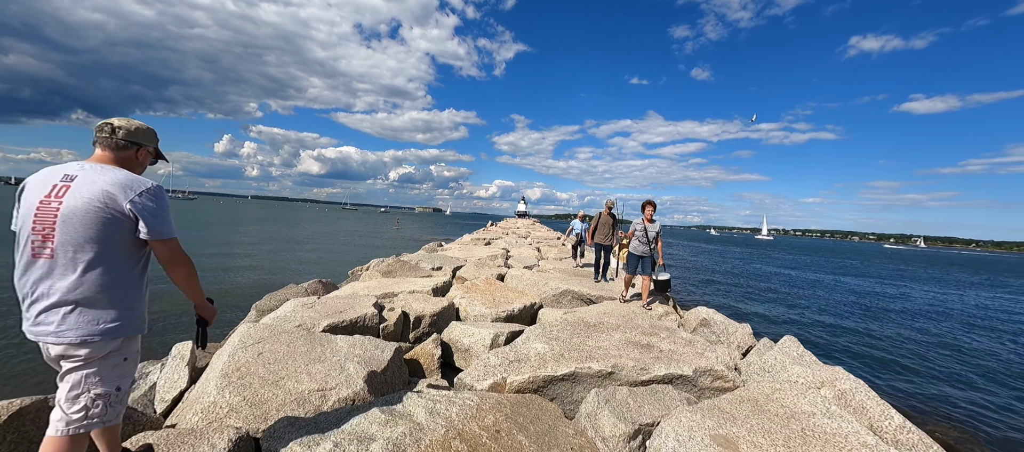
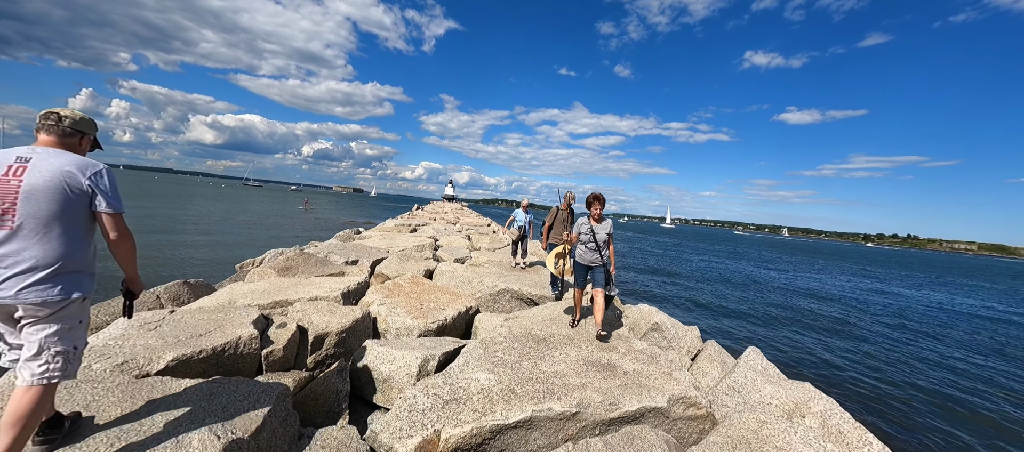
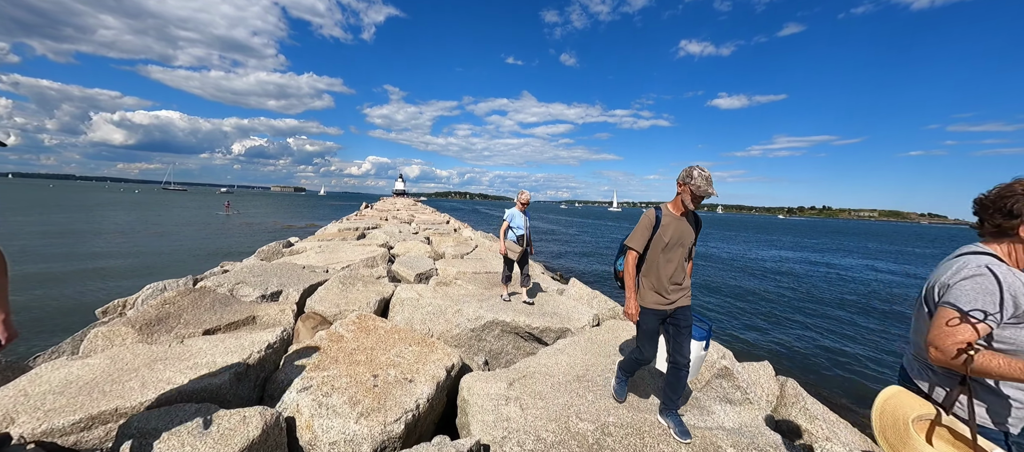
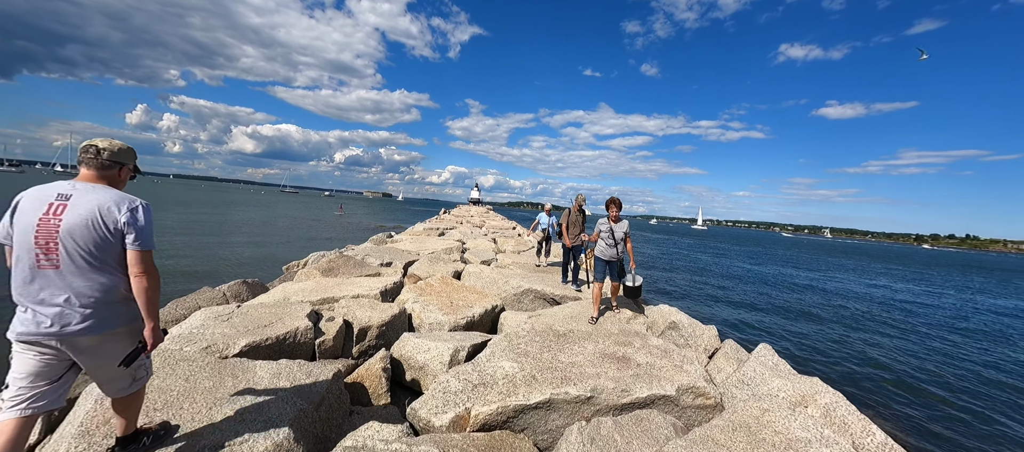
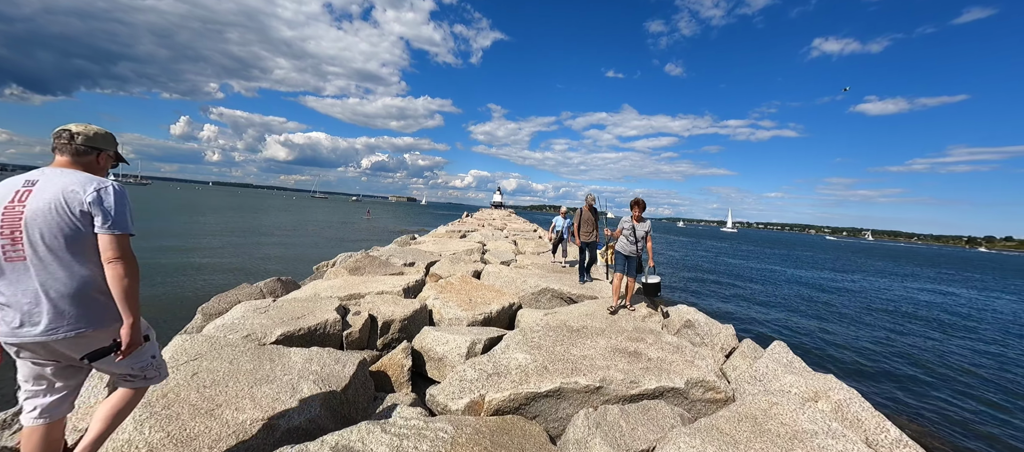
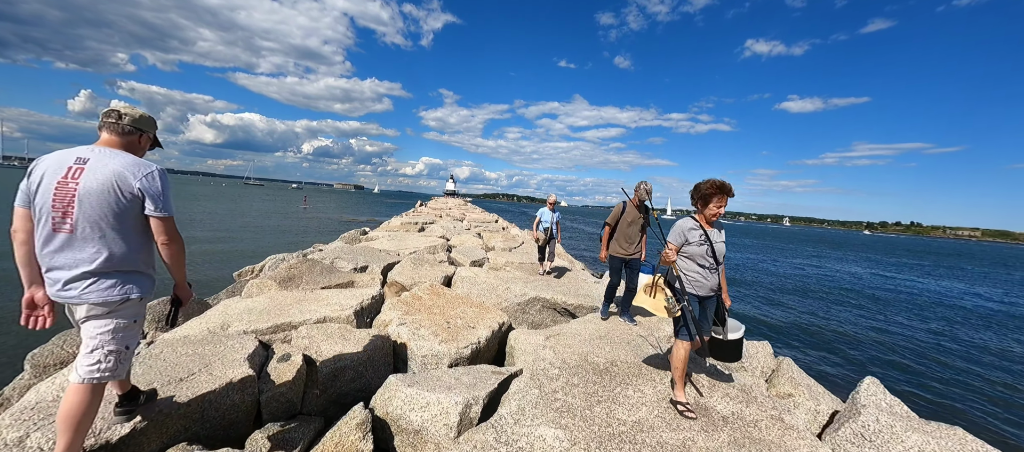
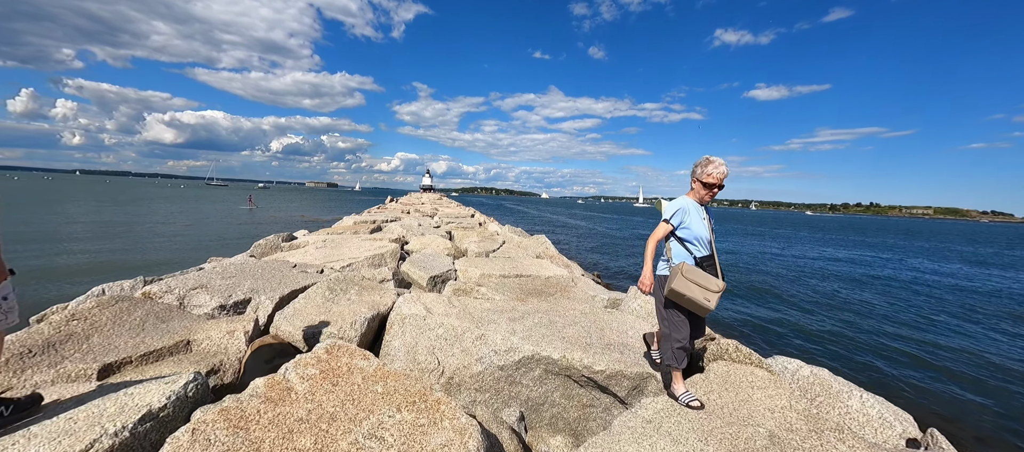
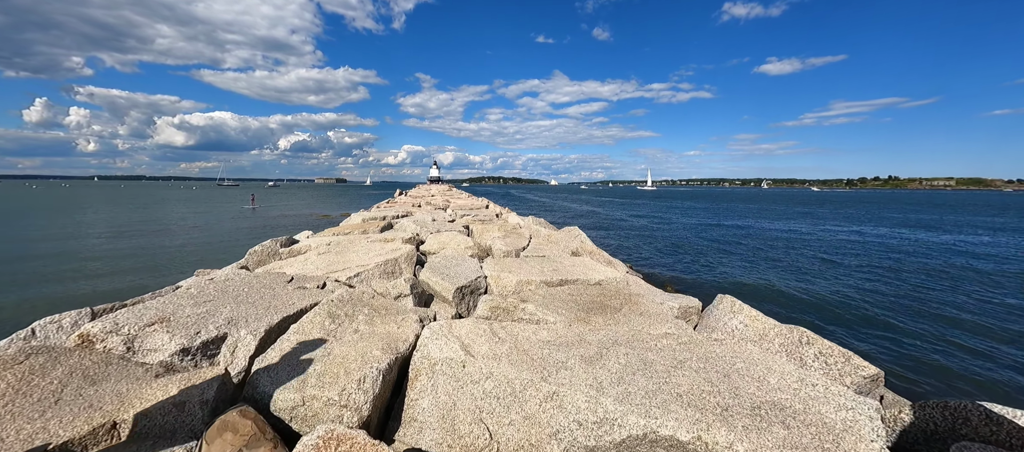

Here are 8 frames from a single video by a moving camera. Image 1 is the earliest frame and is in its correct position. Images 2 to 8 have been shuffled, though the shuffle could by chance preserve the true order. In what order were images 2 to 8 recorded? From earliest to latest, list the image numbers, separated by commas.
5, 4, 2, 6, 3, 7, 8
